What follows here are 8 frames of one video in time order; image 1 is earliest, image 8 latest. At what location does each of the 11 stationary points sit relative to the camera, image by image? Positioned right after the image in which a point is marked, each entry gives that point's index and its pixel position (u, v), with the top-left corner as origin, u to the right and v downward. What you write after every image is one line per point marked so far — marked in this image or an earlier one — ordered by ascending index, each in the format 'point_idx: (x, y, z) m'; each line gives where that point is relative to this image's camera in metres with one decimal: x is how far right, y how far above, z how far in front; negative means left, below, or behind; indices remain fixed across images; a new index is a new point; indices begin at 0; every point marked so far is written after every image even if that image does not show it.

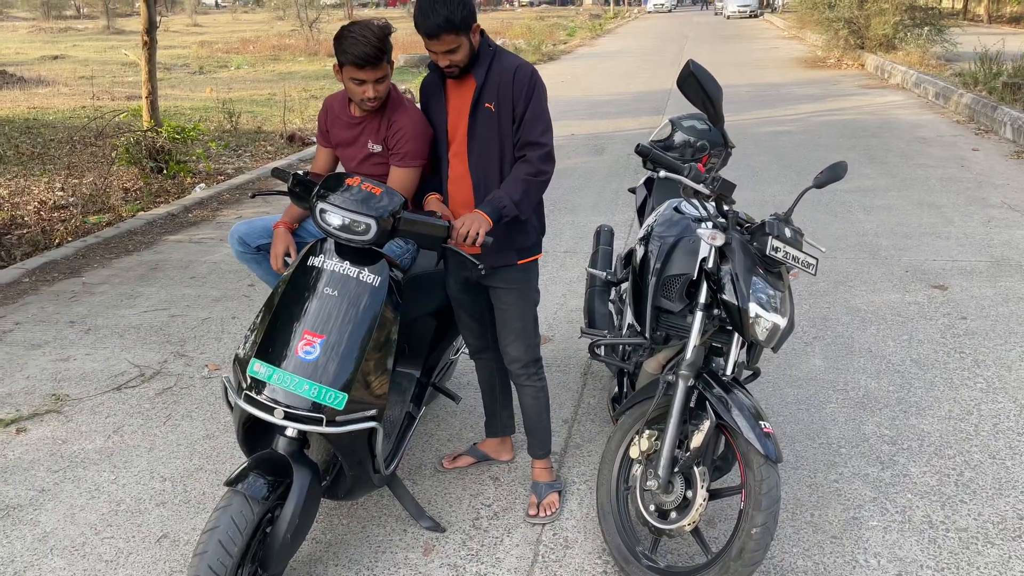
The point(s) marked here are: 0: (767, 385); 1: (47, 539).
0: (+1.1, -0.4, +3.5) m
1: (-1.5, -0.8, +2.6) m
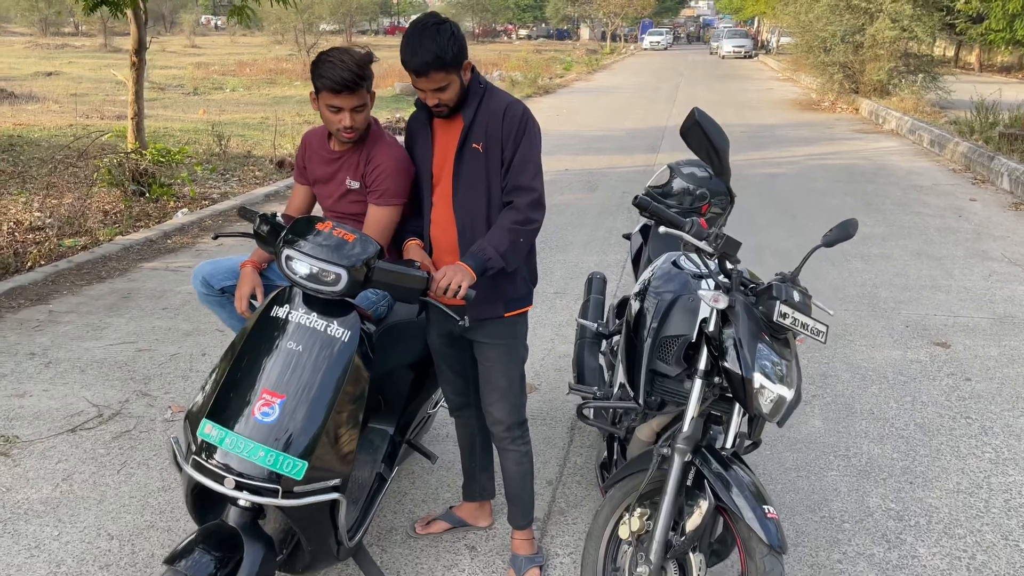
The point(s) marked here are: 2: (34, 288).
0: (+1.0, -0.6, +3.3) m
1: (-1.5, -0.9, +2.4) m
2: (-3.1, 0.0, +5.3) m
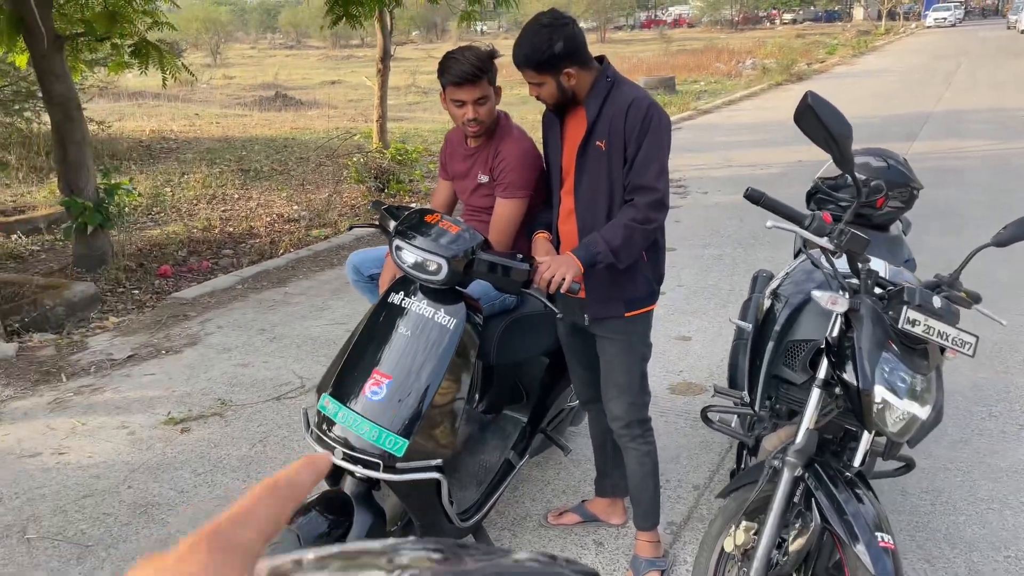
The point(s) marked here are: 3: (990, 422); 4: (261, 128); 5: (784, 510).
0: (+1.6, -0.7, +2.9) m
1: (-1.2, -0.9, +2.8) m
2: (-1.7, +0.1, +6.1) m
3: (+1.9, -0.5, +3.3) m
4: (-4.1, +2.6, +13.7) m
5: (+0.6, -0.5, +1.9) m
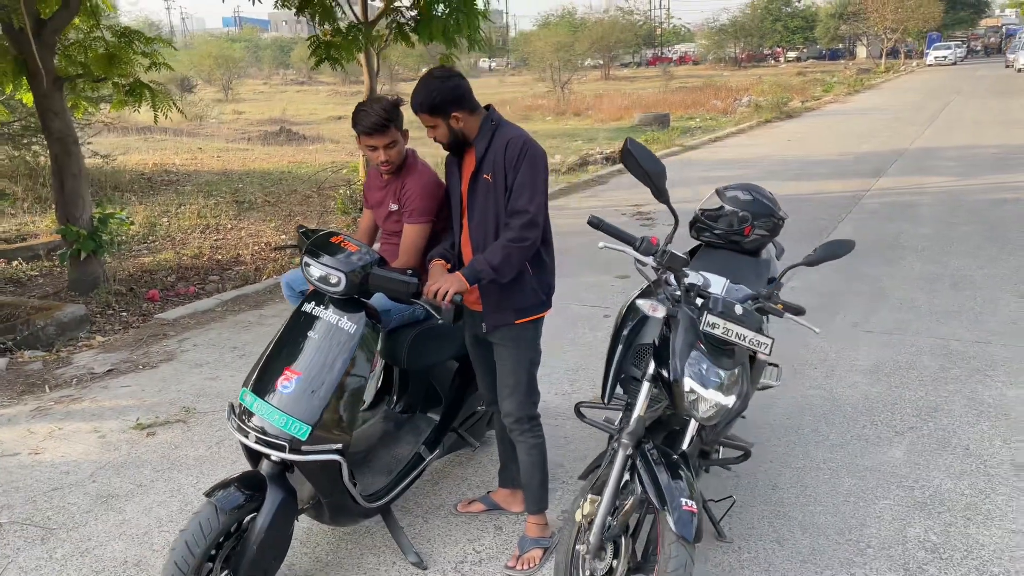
0: (+1.2, -0.7, +3.3) m
1: (-1.5, -0.9, +3.2) m
2: (-2.0, -0.1, +6.5) m
3: (+1.6, -0.6, +3.6) m
4: (-4.3, +2.2, +14.2) m
5: (+0.3, -0.5, +2.3) m
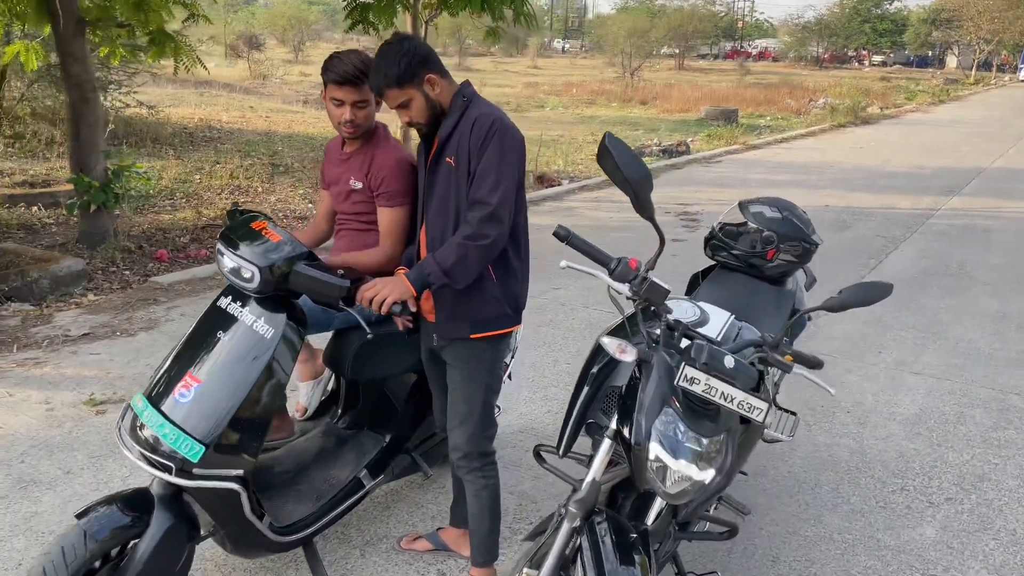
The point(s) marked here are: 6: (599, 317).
0: (+1.1, -0.9, +2.8) m
1: (-1.6, -0.8, +2.8) m
2: (-1.9, +0.2, +6.2) m
3: (+1.4, -0.8, +3.1) m
4: (-3.4, +2.7, +14.0) m
5: (+0.1, -0.6, +1.8) m
6: (+0.5, -0.2, +5.0) m
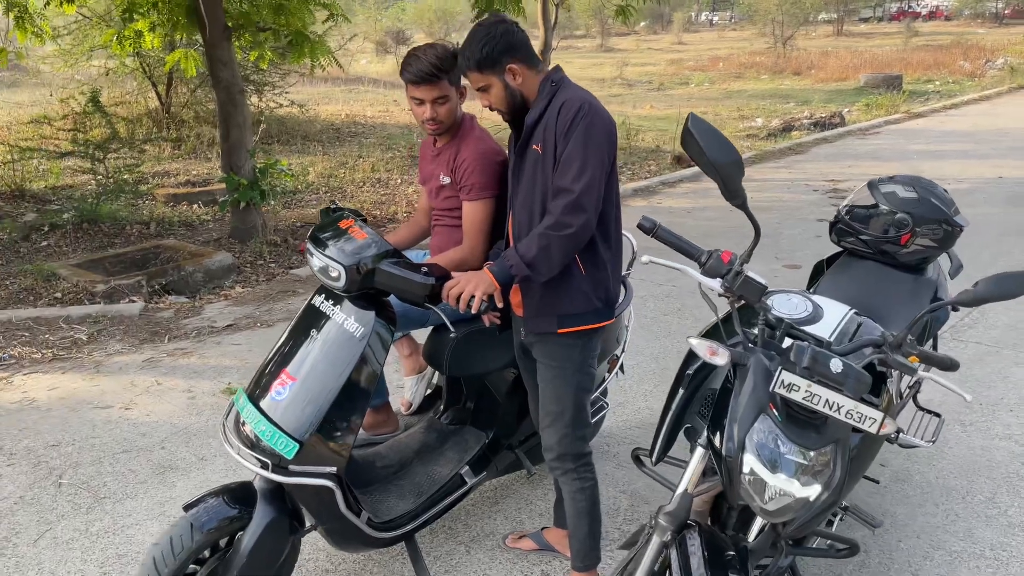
0: (+1.4, -0.8, +2.5) m
1: (-1.3, -0.8, +3.0) m
2: (-0.9, +0.2, +6.3) m
3: (+1.8, -0.7, +2.7) m
4: (-1.1, +2.9, +14.2) m
5: (+0.3, -0.6, +1.7) m
6: (+1.3, -0.1, +4.7) m
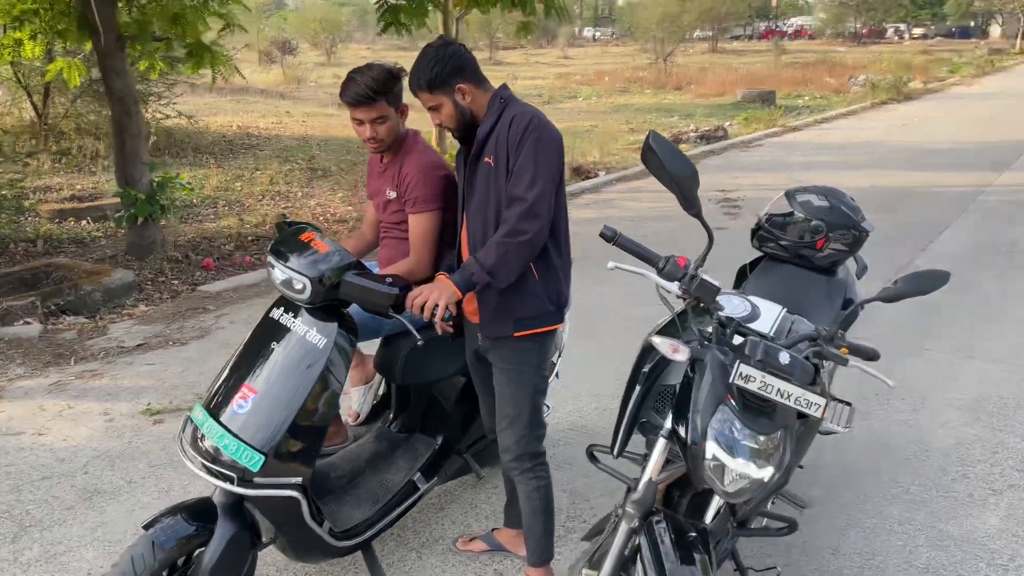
0: (+1.3, -0.8, +2.7) m
1: (-1.4, -0.8, +2.9) m
2: (-1.5, +0.1, +6.2) m
3: (+1.6, -0.7, +3.0) m
4: (-2.9, +2.7, +14.1) m
5: (+0.2, -0.6, +1.8) m
6: (+0.8, -0.1, +5.0) m
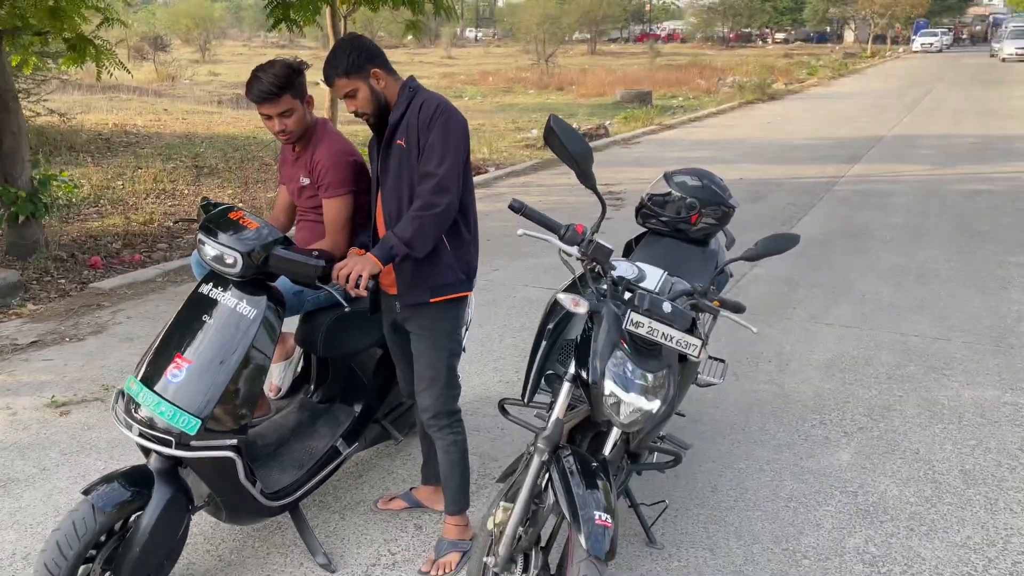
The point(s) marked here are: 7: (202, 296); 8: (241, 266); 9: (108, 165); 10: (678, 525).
0: (+1.0, -0.7, +3.1) m
1: (-1.8, -0.8, +2.9) m
2: (-2.3, +0.2, +6.2) m
3: (+1.3, -0.6, +3.5) m
4: (-4.7, +2.7, +13.8) m
5: (0.0, -0.5, +2.1) m
6: (+0.2, 0.0, +5.3) m
7: (-0.9, 0.0, +2.4) m
8: (-0.7, +0.1, +2.2) m
9: (-4.8, +1.5, +9.9) m
10: (+0.6, -0.8, +2.8) m
